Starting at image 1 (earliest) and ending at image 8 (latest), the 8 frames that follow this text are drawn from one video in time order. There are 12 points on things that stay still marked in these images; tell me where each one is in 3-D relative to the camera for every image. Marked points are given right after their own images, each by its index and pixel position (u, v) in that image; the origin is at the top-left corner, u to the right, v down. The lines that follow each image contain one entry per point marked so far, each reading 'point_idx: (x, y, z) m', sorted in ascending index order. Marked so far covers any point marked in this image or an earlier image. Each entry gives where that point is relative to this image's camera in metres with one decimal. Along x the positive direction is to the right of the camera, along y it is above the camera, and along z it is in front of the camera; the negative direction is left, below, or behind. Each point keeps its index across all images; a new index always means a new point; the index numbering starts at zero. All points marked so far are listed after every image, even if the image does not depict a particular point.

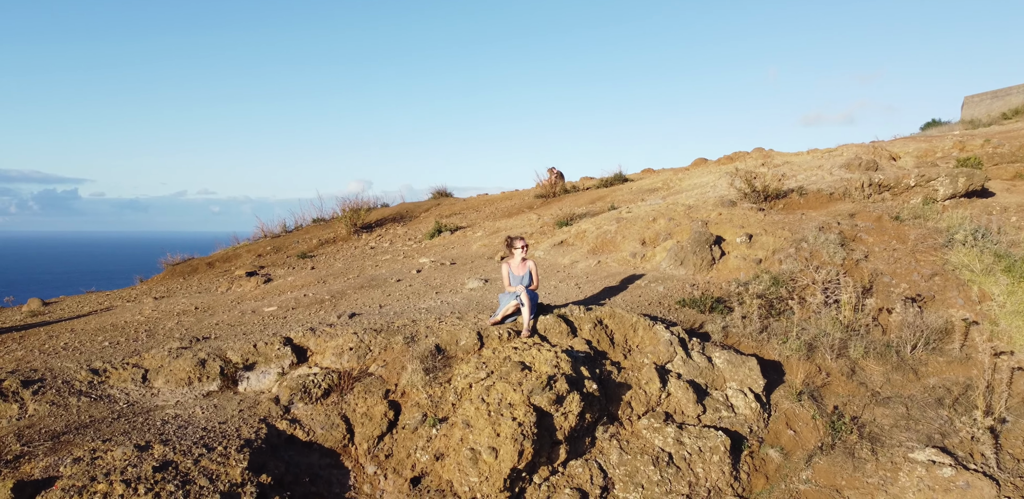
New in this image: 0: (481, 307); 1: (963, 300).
0: (-0.3, -0.6, +6.8) m
1: (+4.9, -0.5, +7.3) m
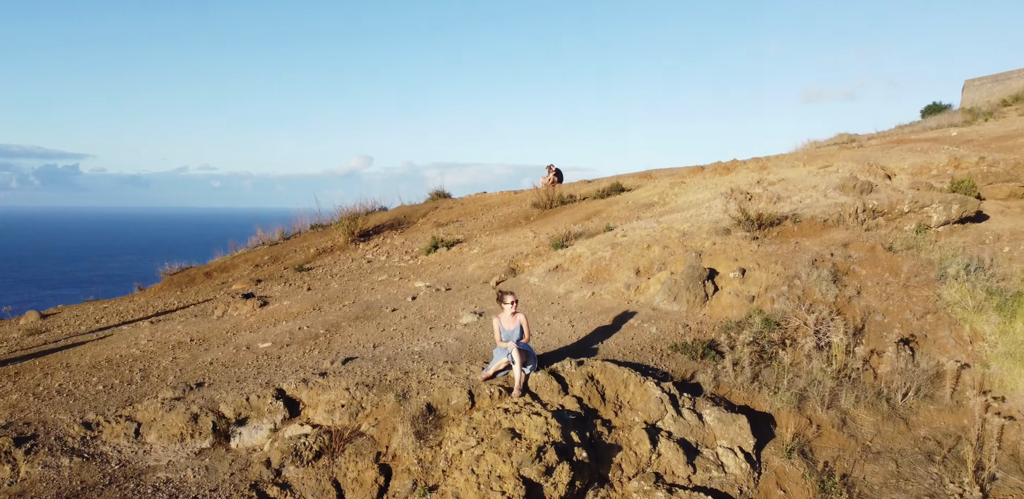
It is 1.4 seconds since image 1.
0: (-0.4, -1.0, +6.8) m
1: (+4.8, -1.0, +7.3) m
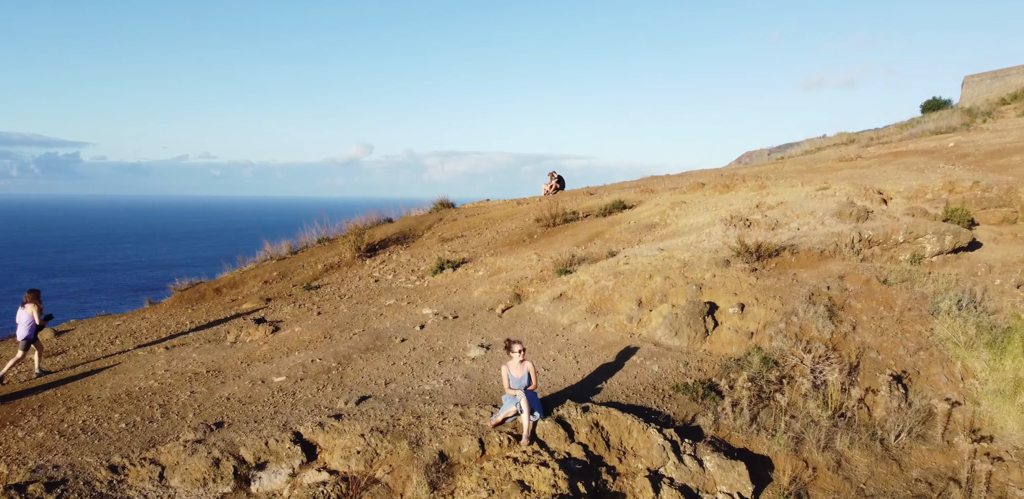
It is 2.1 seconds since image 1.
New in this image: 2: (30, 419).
0: (-0.3, -1.5, +7.1) m
1: (+4.9, -1.4, +7.5) m
2: (-5.4, -1.9, +7.5) m
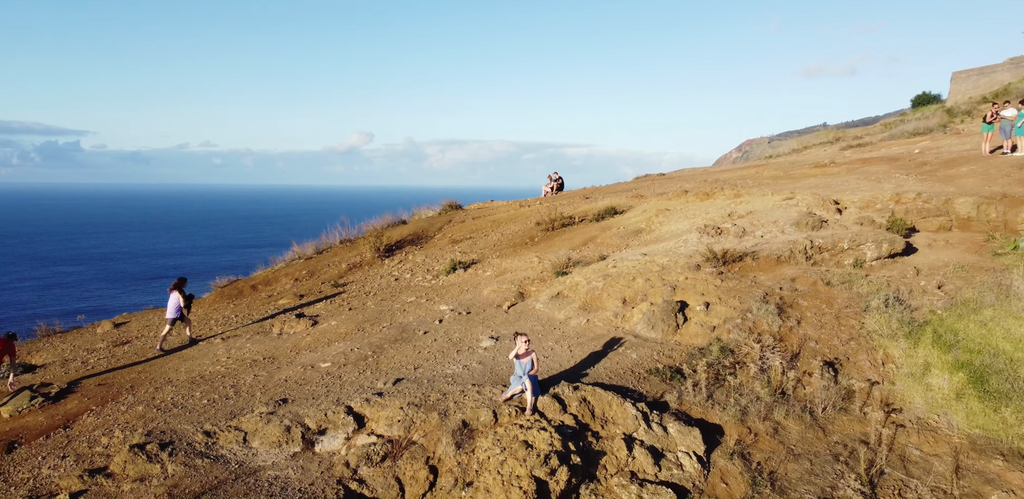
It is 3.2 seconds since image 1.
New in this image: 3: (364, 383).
0: (-0.2, -1.7, +8.8) m
1: (+5.0, -1.6, +9.3) m
2: (-5.3, -2.0, +9.2) m
3: (-2.0, -1.8, +9.0) m
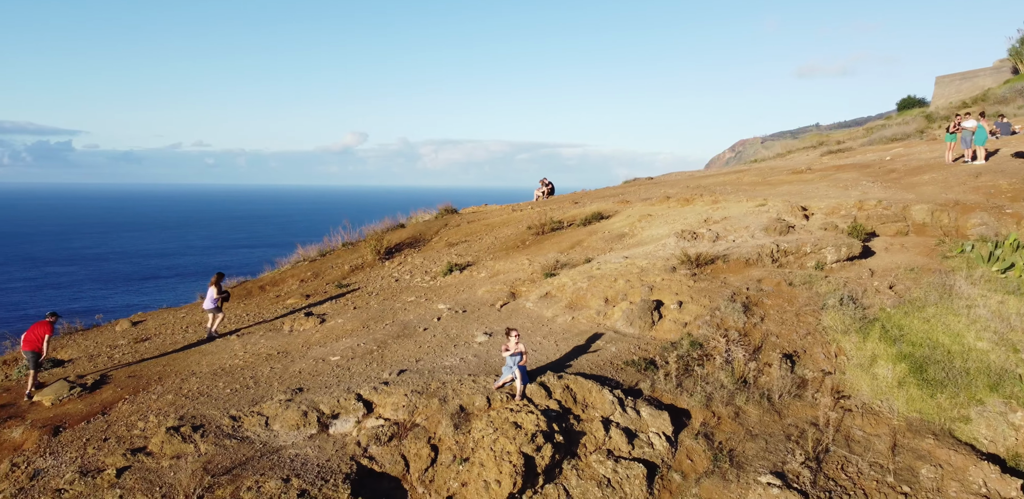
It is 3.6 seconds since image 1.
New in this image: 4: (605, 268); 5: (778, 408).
0: (-0.4, -1.7, +9.8) m
1: (+4.8, -1.6, +10.4) m
2: (-5.4, -2.1, +10.2) m
3: (-2.1, -1.9, +10.0) m
4: (+1.8, -0.4, +12.8) m
5: (+3.8, -2.2, +9.5) m
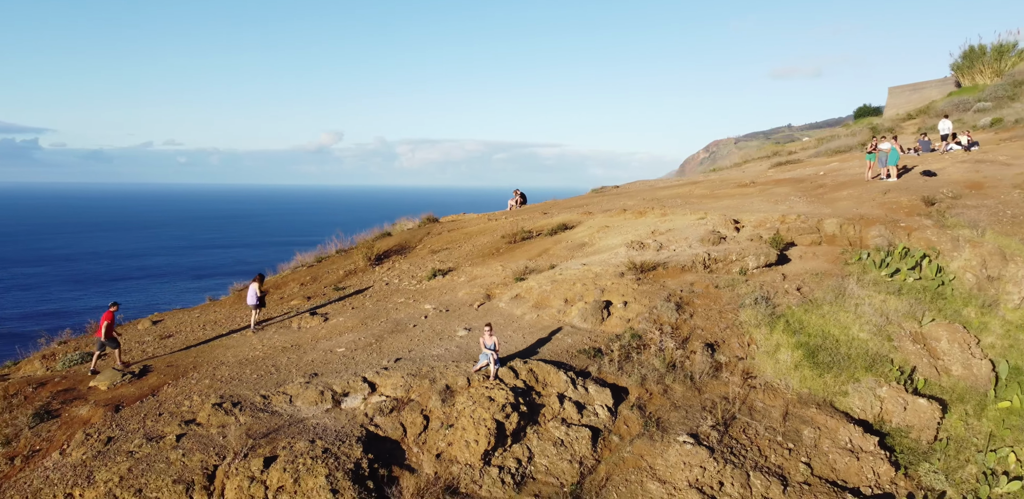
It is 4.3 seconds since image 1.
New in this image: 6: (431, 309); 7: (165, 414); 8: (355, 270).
0: (-0.8, -1.9, +12.2) m
1: (+4.4, -1.8, +12.9) m
2: (-5.9, -2.3, +12.4) m
3: (-2.6, -2.0, +12.3) m
4: (+1.2, -0.5, +15.2) m
5: (+3.3, -2.4, +12.0) m
6: (-1.8, -1.3, +14.9) m
7: (-5.7, -2.7, +11.0) m
8: (-4.5, -0.6, +19.0) m
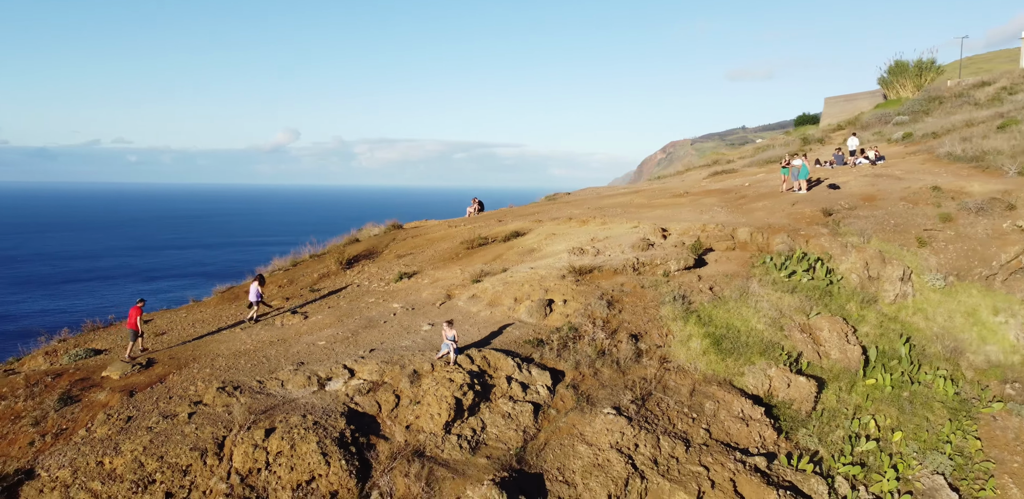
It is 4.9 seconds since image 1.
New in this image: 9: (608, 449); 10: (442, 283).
0: (-1.7, -2.1, +14.4) m
1: (+3.4, -2.0, +15.4) m
2: (-6.8, -2.5, +14.4) m
3: (-3.5, -2.2, +14.4) m
4: (+0.1, -0.7, +17.6) m
5: (+2.4, -2.6, +14.5) m
6: (-2.9, -1.5, +17.2) m
7: (-6.5, -2.9, +13.0) m
8: (-5.8, -0.7, +21.1) m
9: (+1.8, -3.8, +12.5) m
10: (-1.9, -0.9, +18.5) m
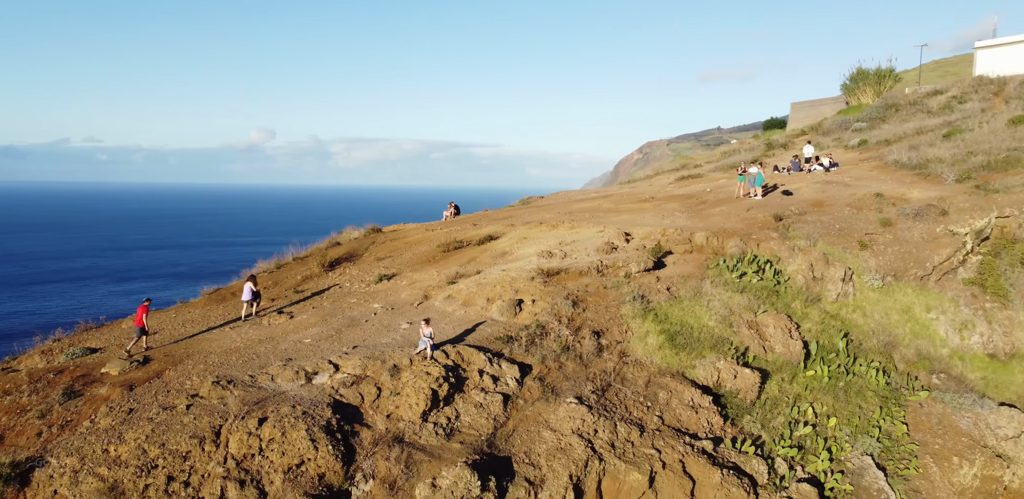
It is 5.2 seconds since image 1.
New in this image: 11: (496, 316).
0: (-2.4, -2.2, +15.7) m
1: (+2.7, -2.1, +16.9) m
2: (-7.5, -2.6, +15.4) m
3: (-4.2, -2.3, +15.6) m
4: (-0.7, -0.8, +18.9) m
5: (+1.7, -2.7, +15.9) m
6: (-3.7, -1.6, +18.4) m
7: (-7.1, -3.0, +14.1) m
8: (-6.7, -0.8, +22.2) m
9: (+1.2, -3.9, +13.9) m
10: (-2.7, -1.0, +19.7) m
11: (-0.4, -1.7, +17.0) m
